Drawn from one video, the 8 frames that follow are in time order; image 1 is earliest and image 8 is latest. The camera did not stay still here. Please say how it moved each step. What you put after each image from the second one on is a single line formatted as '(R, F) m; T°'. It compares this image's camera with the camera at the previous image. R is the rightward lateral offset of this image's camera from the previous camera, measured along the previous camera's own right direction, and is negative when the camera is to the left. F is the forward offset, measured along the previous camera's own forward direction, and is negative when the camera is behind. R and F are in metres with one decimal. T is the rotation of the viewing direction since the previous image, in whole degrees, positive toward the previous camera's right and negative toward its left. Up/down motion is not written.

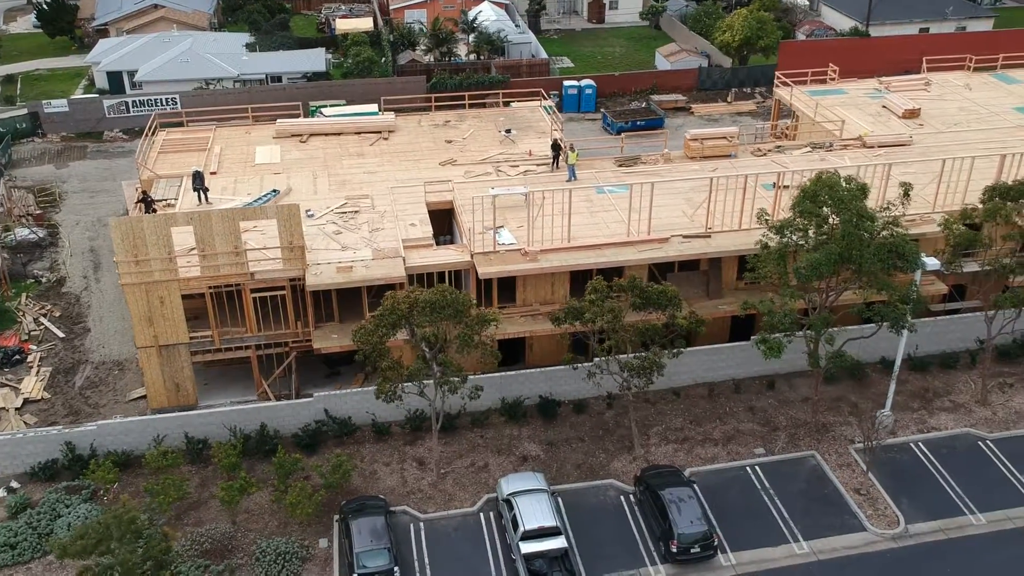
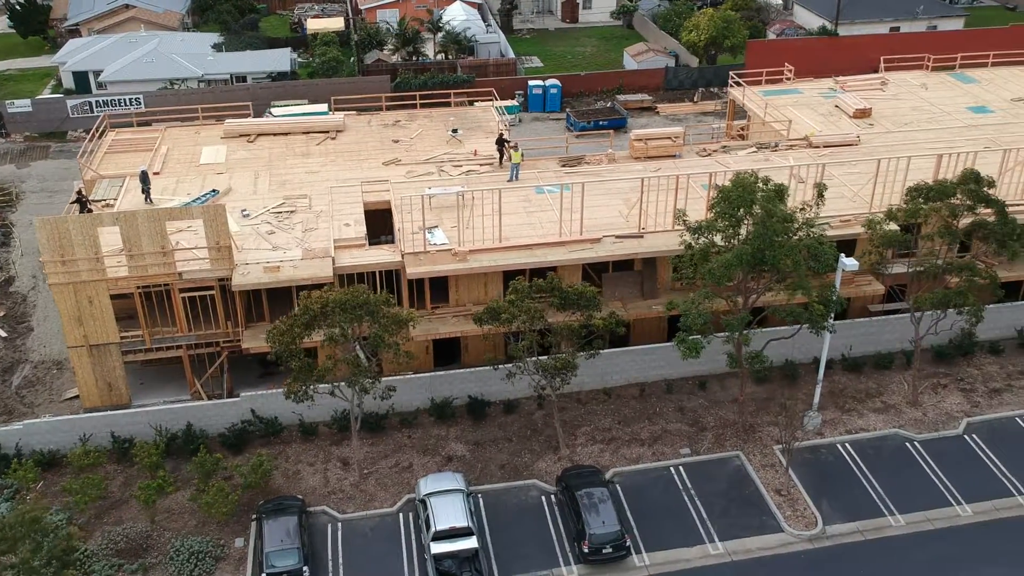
(+2.2, 0.0) m; 0°
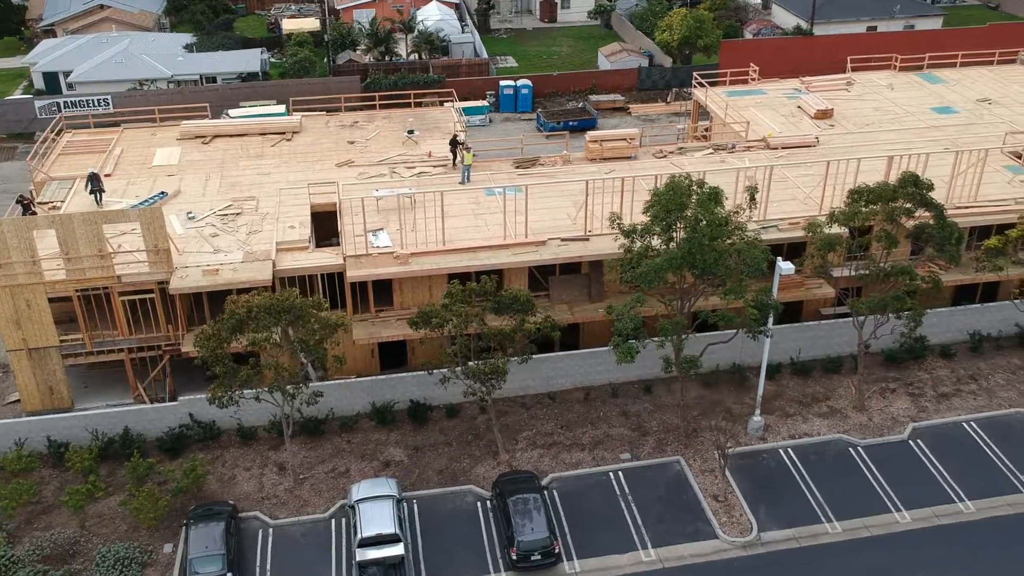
(+1.8, +0.2) m; 0°
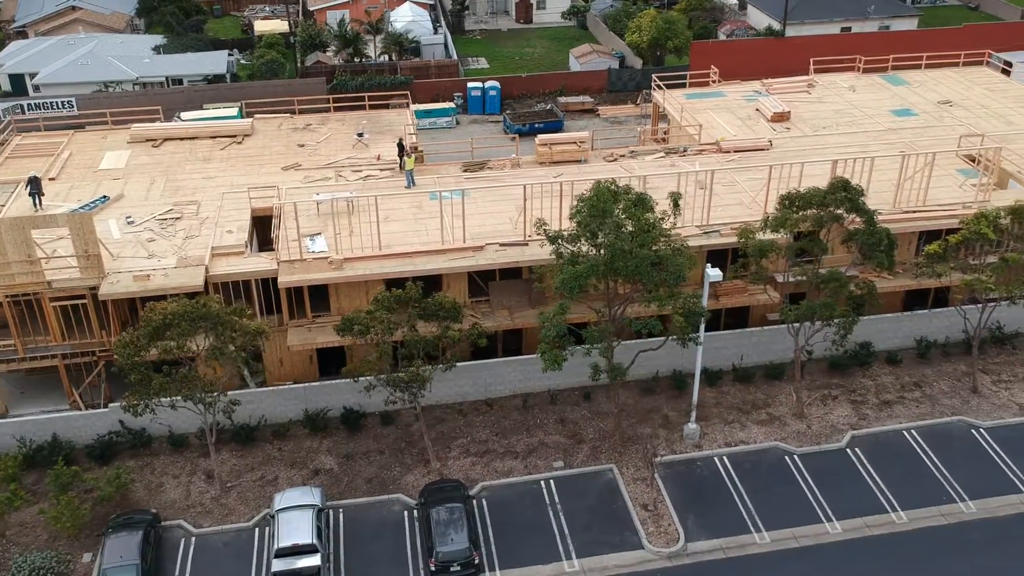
(+2.0, +0.3) m; 0°
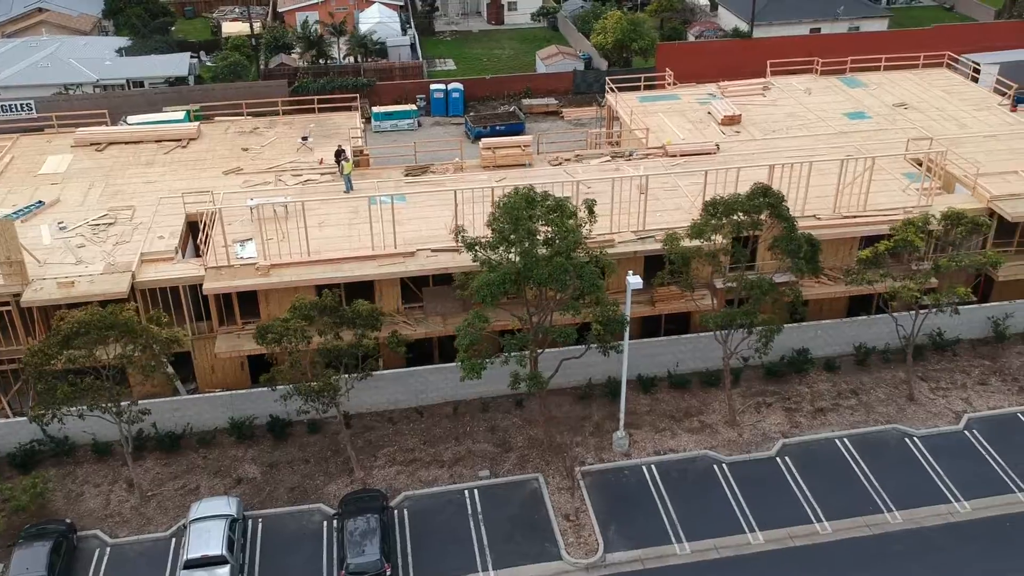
(+2.0, +0.3) m; 0°
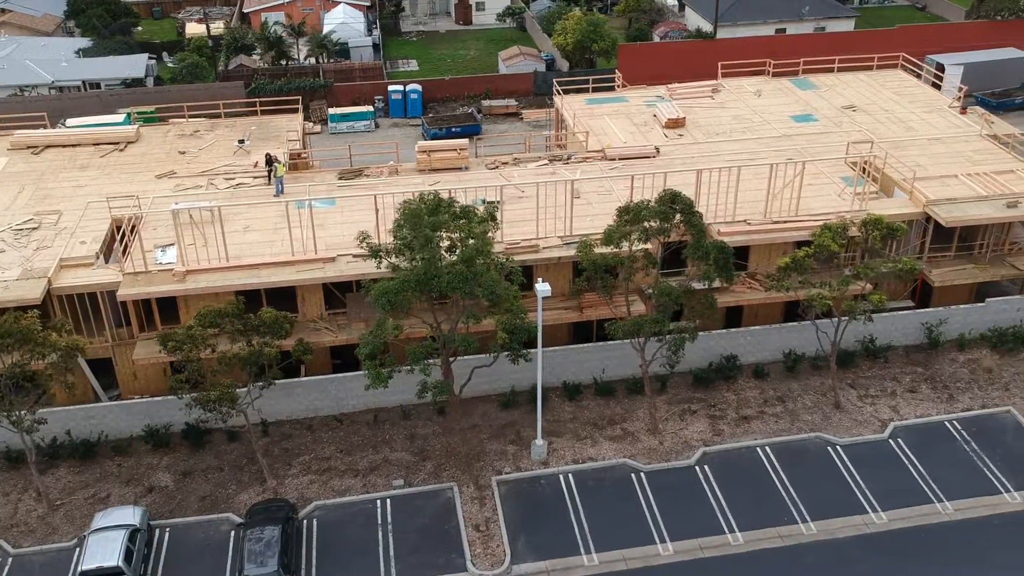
(+2.3, +0.3) m; 0°
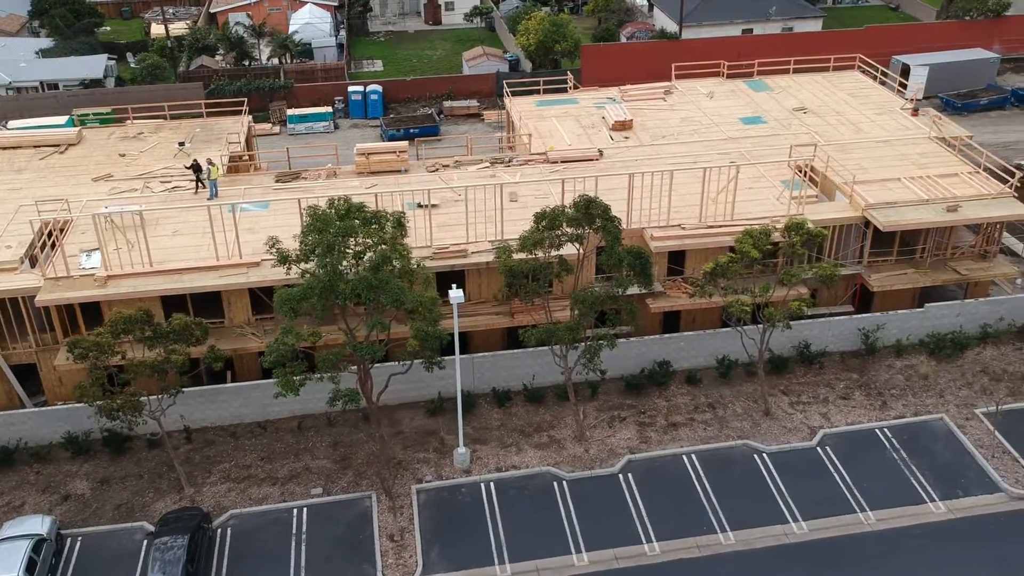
(+2.1, +0.3) m; 0°
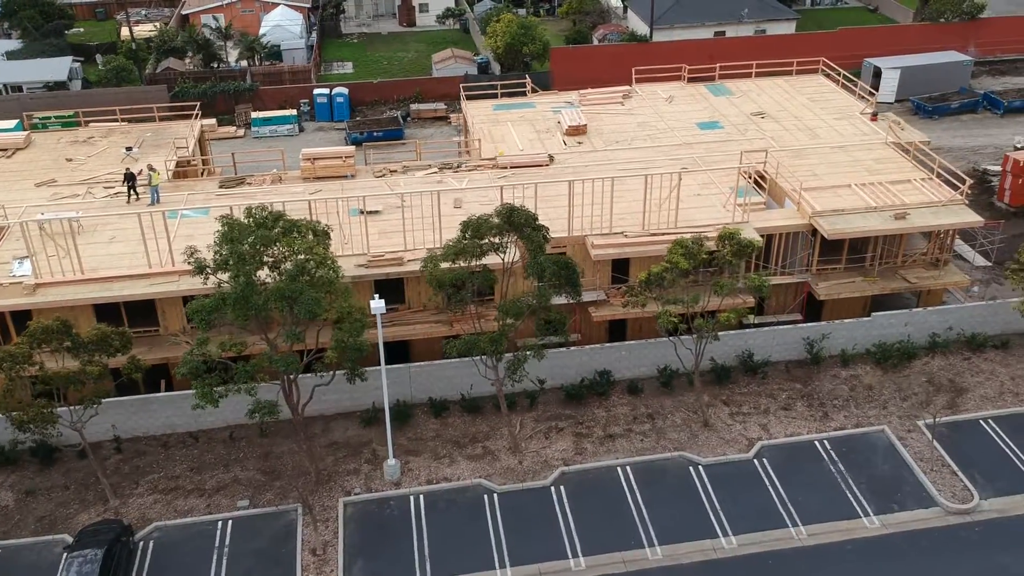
(+1.9, +0.4) m; 0°
